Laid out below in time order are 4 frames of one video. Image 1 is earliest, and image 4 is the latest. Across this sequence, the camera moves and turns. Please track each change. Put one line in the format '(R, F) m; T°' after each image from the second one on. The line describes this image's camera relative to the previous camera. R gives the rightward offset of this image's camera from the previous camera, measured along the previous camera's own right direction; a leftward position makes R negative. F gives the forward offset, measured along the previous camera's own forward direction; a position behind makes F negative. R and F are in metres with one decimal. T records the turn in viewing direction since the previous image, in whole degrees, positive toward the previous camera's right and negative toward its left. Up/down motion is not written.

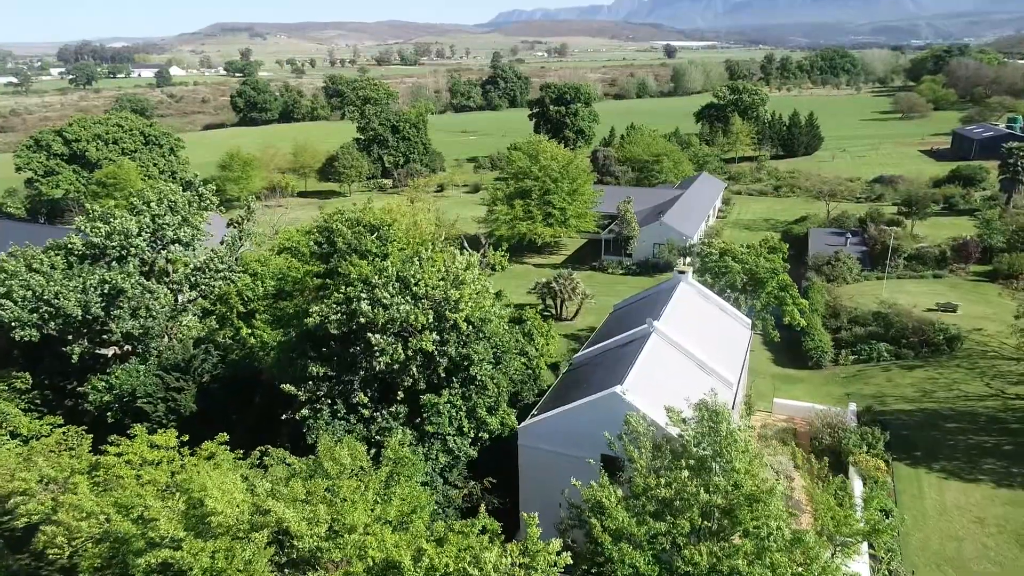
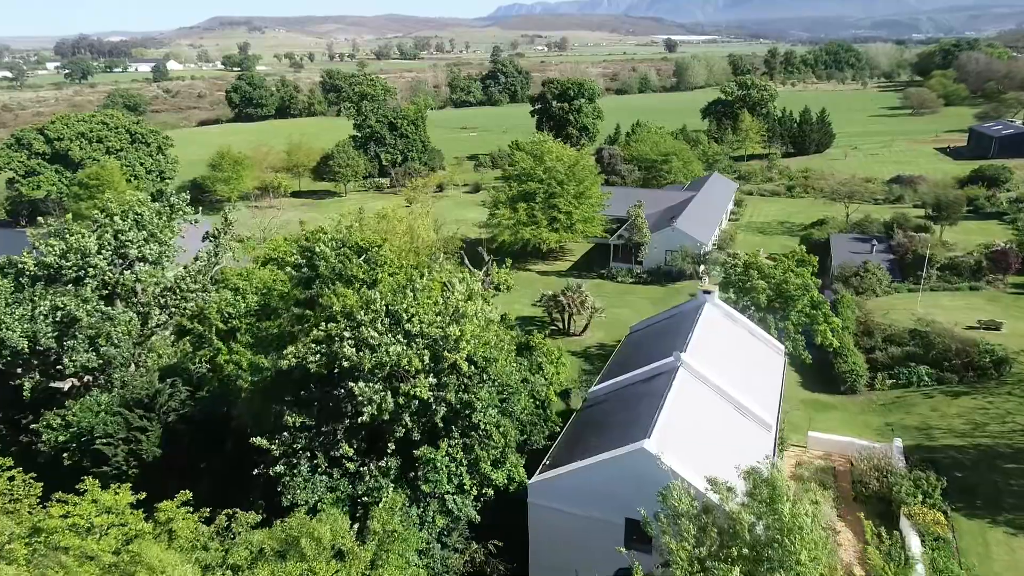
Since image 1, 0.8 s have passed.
(-0.2, +2.6) m; 0°
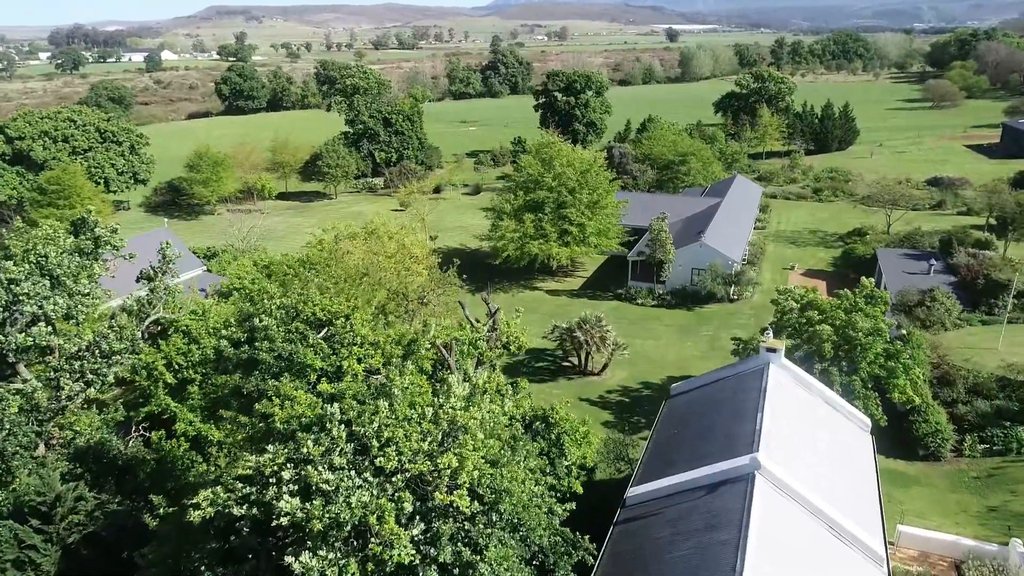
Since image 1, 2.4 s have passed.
(-0.3, +5.0) m; 0°
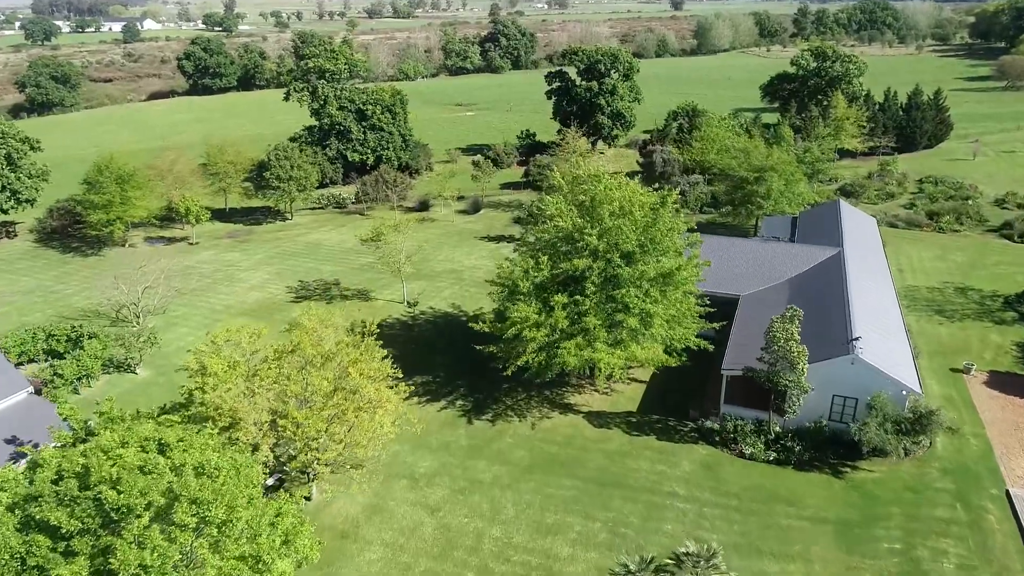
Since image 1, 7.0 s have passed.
(-0.6, +15.2) m; 0°
